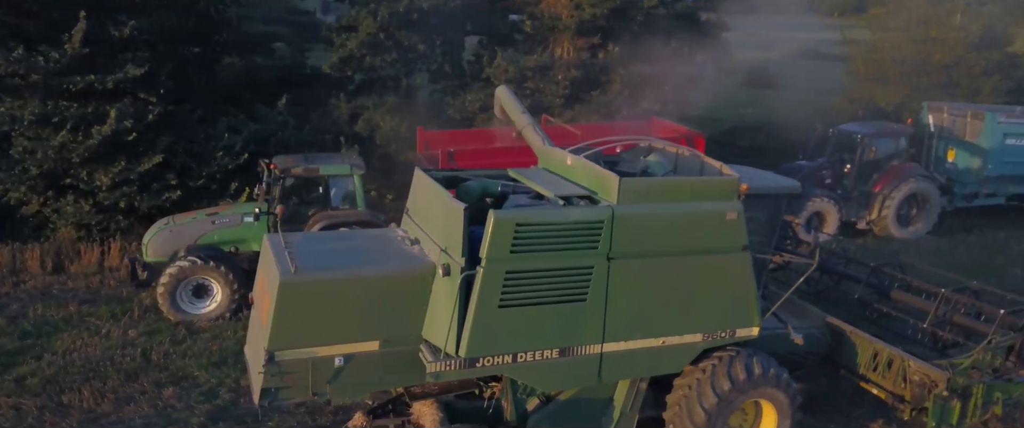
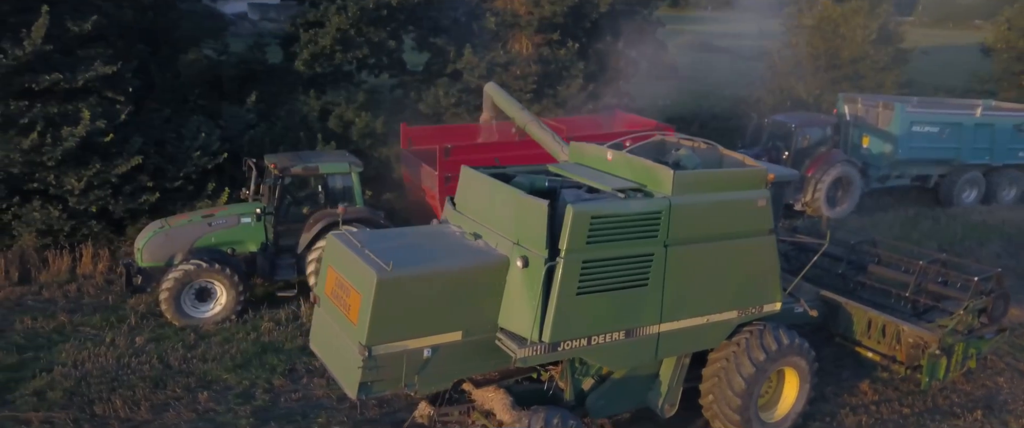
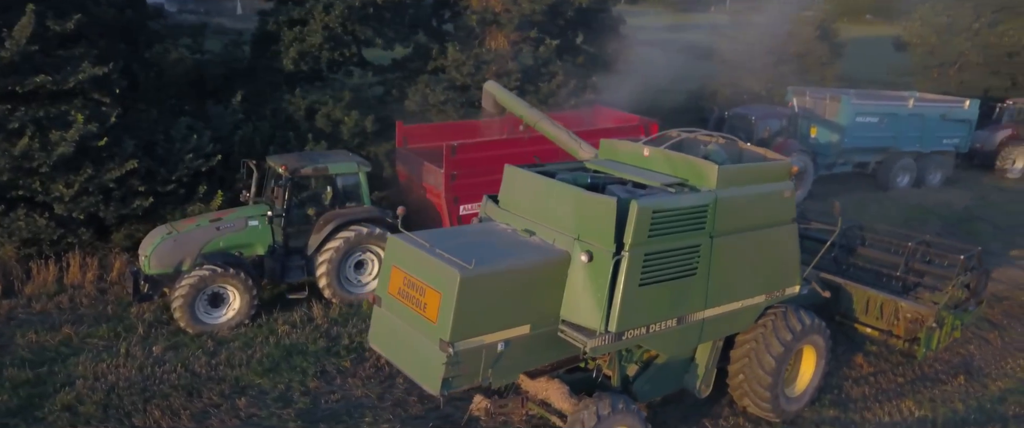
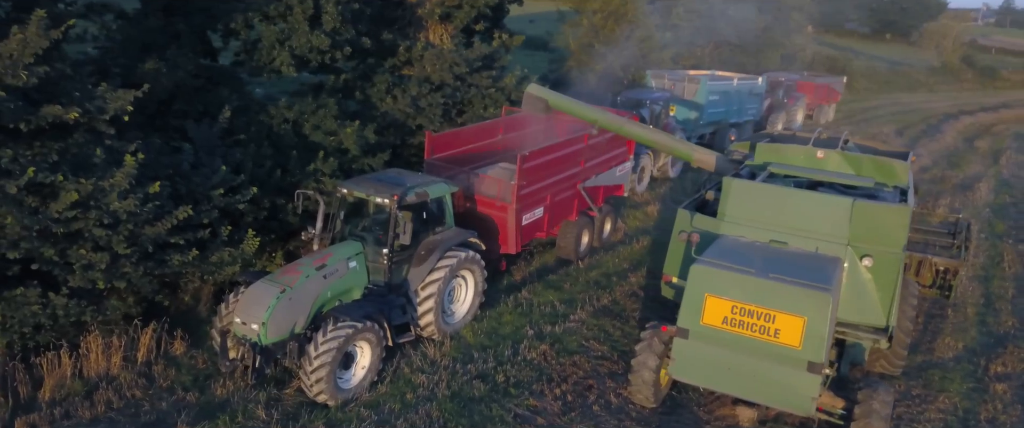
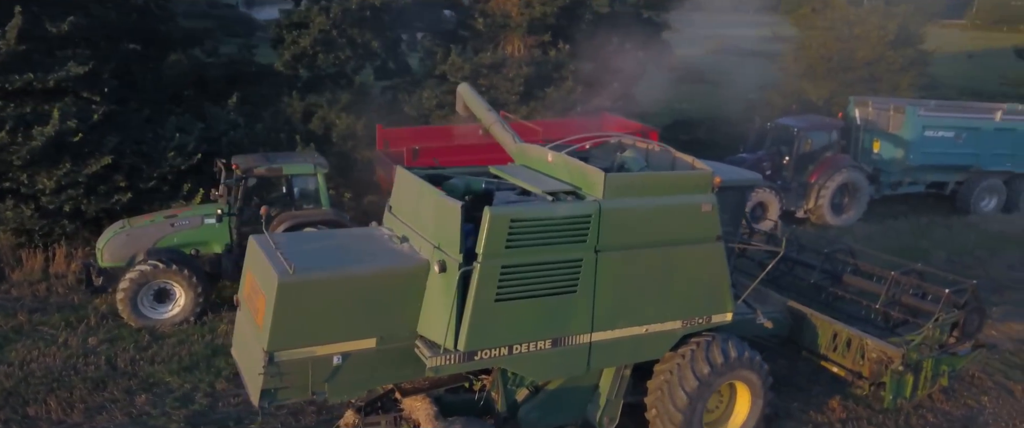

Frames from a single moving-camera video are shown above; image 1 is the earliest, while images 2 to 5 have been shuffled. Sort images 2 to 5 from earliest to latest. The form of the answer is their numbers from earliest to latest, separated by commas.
5, 2, 3, 4
